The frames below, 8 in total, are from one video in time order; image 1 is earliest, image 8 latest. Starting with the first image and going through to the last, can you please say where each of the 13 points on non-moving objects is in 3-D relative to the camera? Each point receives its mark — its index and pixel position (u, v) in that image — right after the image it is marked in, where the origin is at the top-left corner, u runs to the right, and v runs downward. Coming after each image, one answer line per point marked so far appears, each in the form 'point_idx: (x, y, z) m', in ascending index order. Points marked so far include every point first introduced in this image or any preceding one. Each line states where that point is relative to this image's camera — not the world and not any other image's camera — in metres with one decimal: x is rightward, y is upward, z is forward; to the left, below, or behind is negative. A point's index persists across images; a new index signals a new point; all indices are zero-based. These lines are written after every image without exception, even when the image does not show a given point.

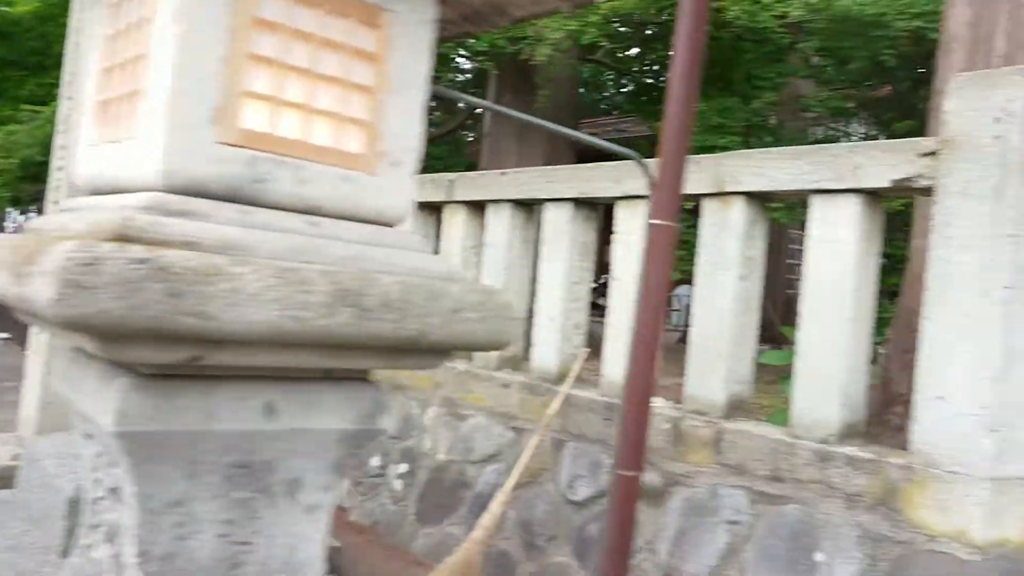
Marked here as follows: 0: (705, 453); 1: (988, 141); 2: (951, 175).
0: (+0.6, -0.5, +2.5) m
1: (+1.1, +0.3, +2.0) m
2: (+1.0, +0.3, +2.0) m
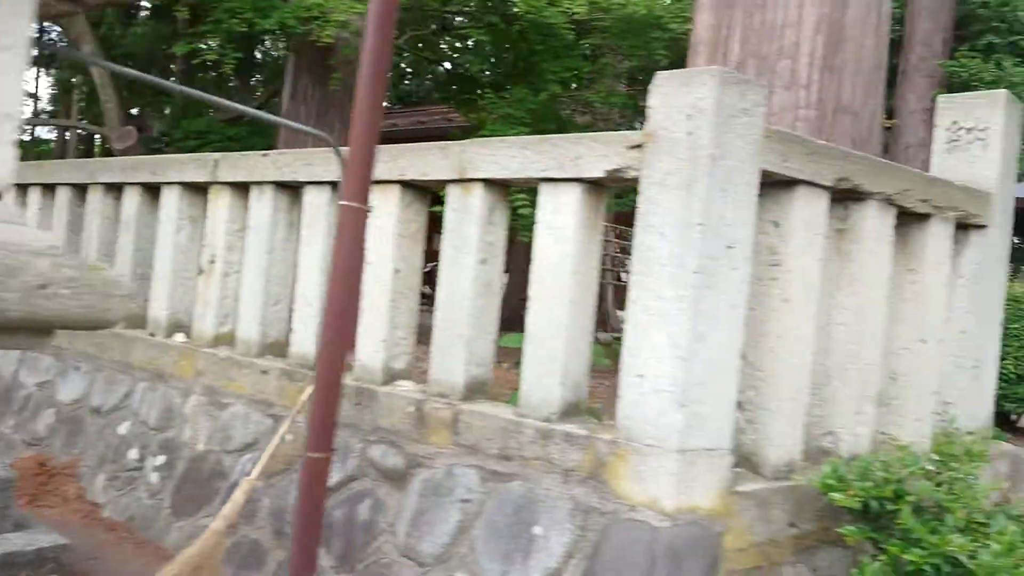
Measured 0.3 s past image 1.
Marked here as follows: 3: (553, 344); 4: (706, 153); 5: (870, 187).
0: (-0.2, -0.4, +2.6) m
1: (+0.4, +0.4, +2.1) m
2: (+0.4, +0.3, +2.2) m
3: (+0.1, -0.2, +2.4) m
4: (+0.5, +0.3, +2.1) m
5: (+1.0, +0.3, +2.5) m
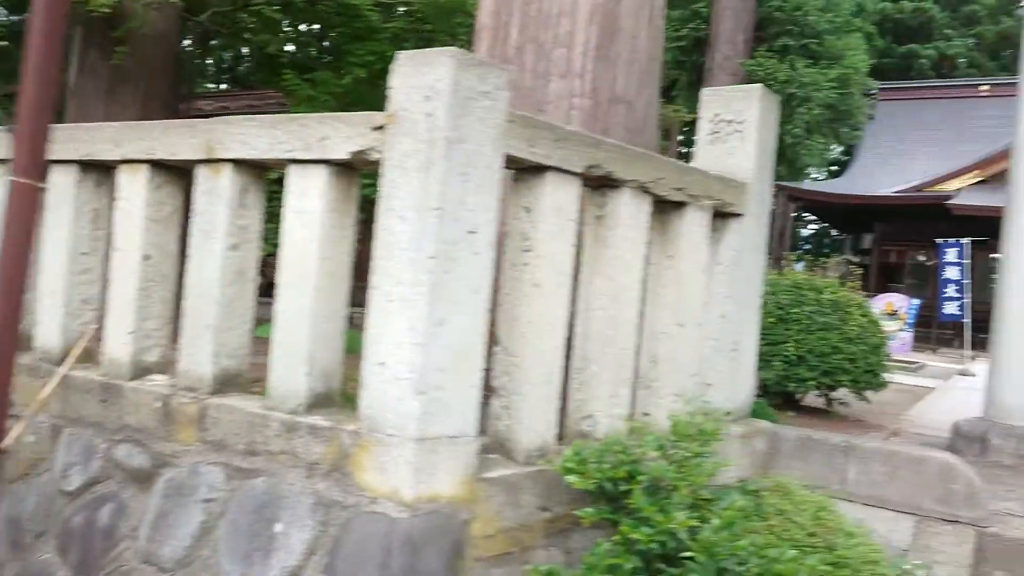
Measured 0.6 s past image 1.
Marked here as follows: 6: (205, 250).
0: (-0.9, -0.4, +2.4) m
1: (-0.2, +0.4, +2.1) m
2: (-0.3, +0.3, +2.1) m
3: (-0.6, -0.1, +2.3) m
4: (-0.2, +0.4, +2.0) m
5: (+0.3, +0.3, +2.6) m
6: (-0.9, +0.1, +2.4) m
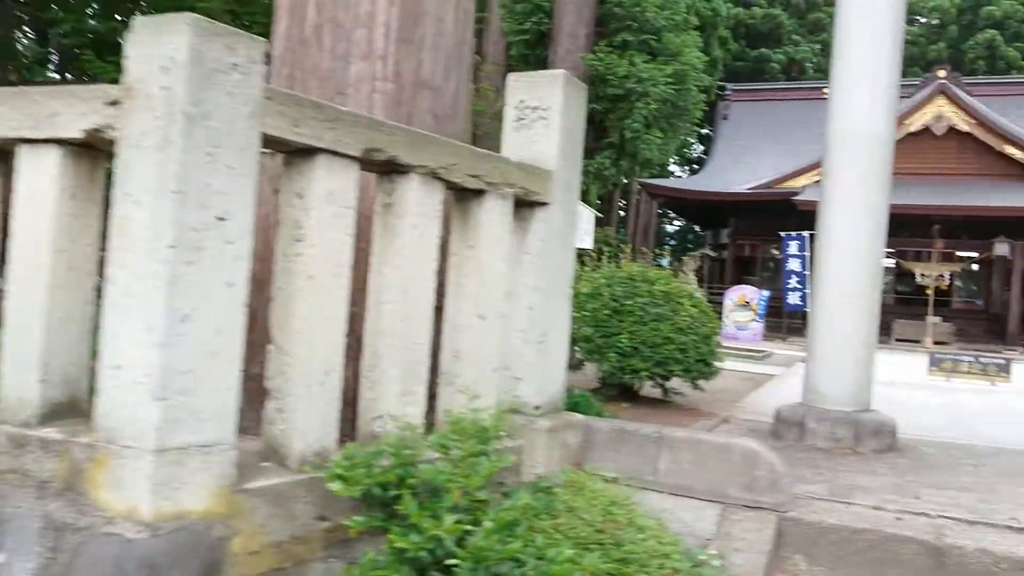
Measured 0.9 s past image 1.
0: (-1.5, -0.4, +2.1) m
1: (-0.8, +0.4, +1.8) m
2: (-0.8, +0.4, +1.9) m
3: (-1.1, -0.1, +2.0) m
4: (-0.7, +0.4, +1.8) m
5: (-0.3, +0.4, +2.4) m
6: (-1.5, +0.1, +2.1) m
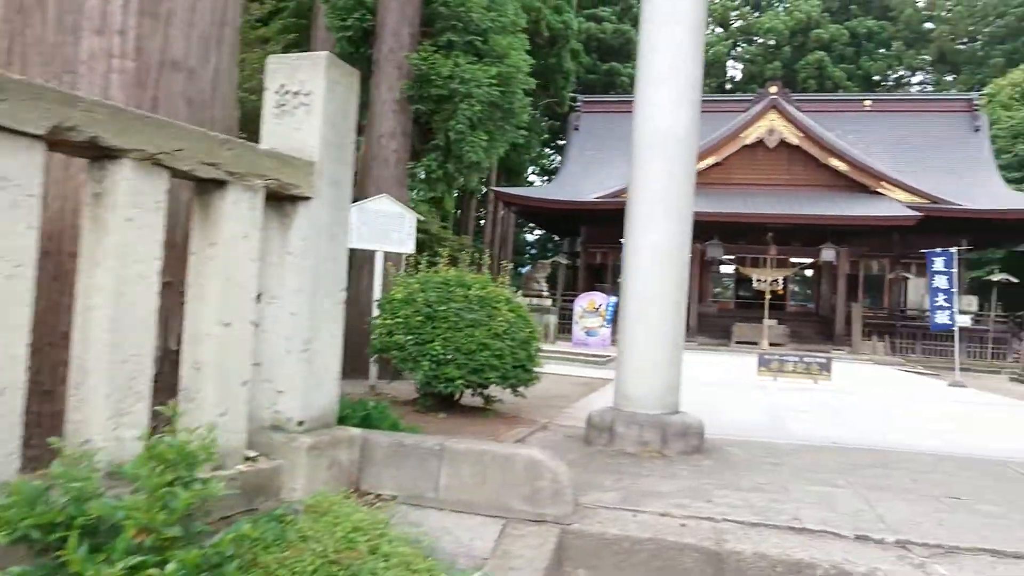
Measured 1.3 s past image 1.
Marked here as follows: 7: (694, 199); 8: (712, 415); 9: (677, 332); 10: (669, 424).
0: (-2.1, -0.4, +1.6) m
1: (-1.3, +0.4, +1.4) m
2: (-1.4, +0.3, +1.5) m
3: (-1.7, -0.1, +1.5) m
4: (-1.3, +0.4, +1.4) m
5: (-1.0, +0.4, +2.1) m
6: (-2.1, +0.1, +1.6) m
7: (+1.0, +0.5, +4.6) m
8: (+1.5, -1.0, +6.7) m
9: (+0.9, -0.2, +4.5) m
10: (+0.8, -0.7, +4.3) m
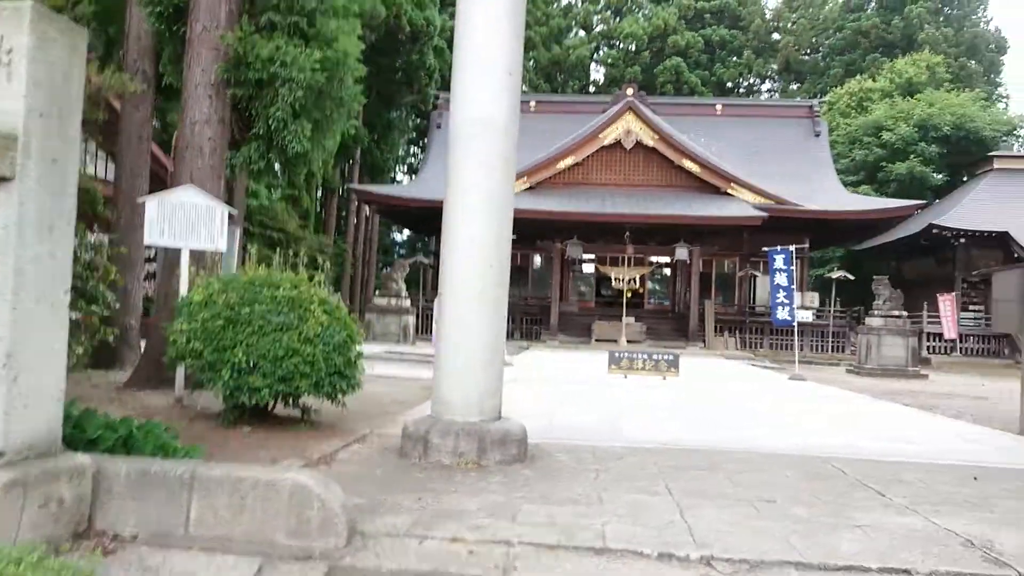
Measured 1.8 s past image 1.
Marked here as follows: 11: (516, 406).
0: (-2.5, -0.4, +0.9) m
1: (-1.8, +0.4, +0.9) m
2: (-1.9, +0.3, +0.9) m
3: (-2.2, -0.1, +0.9) m
4: (-1.7, +0.4, +0.9) m
5: (-1.5, +0.3, +1.6) m
6: (-2.5, +0.1, +0.9) m
7: (0.0, +0.5, +4.3) m
8: (+0.3, -1.0, +6.5) m
9: (-0.1, -0.2, +4.2) m
10: (-0.1, -0.7, +4.0) m
11: (0.0, -1.0, +7.3) m
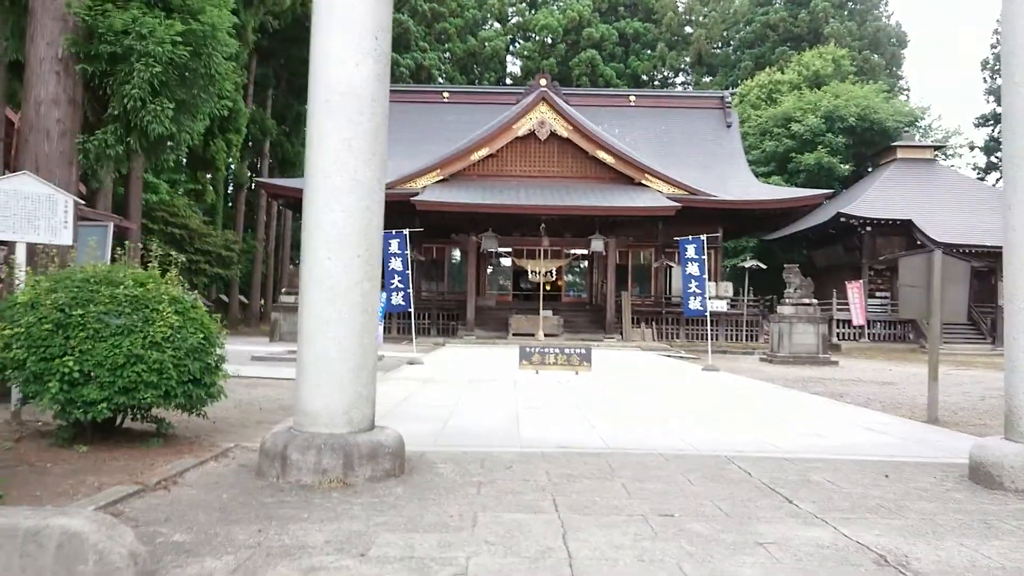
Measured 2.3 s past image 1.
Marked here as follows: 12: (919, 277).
0: (-2.8, -0.5, +0.2) m
1: (-2.1, +0.4, +0.2) m
2: (-2.1, +0.3, +0.2) m
3: (-2.4, -0.2, +0.3) m
4: (-2.0, +0.3, +0.2) m
5: (-1.8, +0.3, +1.0) m
6: (-2.8, +0.1, +0.2) m
7: (-0.6, +0.5, +3.8) m
8: (-0.5, -0.9, +6.0) m
9: (-0.6, -0.2, +3.7) m
10: (-0.6, -0.6, +3.5) m
11: (-0.8, -0.9, +6.8) m
12: (+3.8, +0.1, +8.1) m
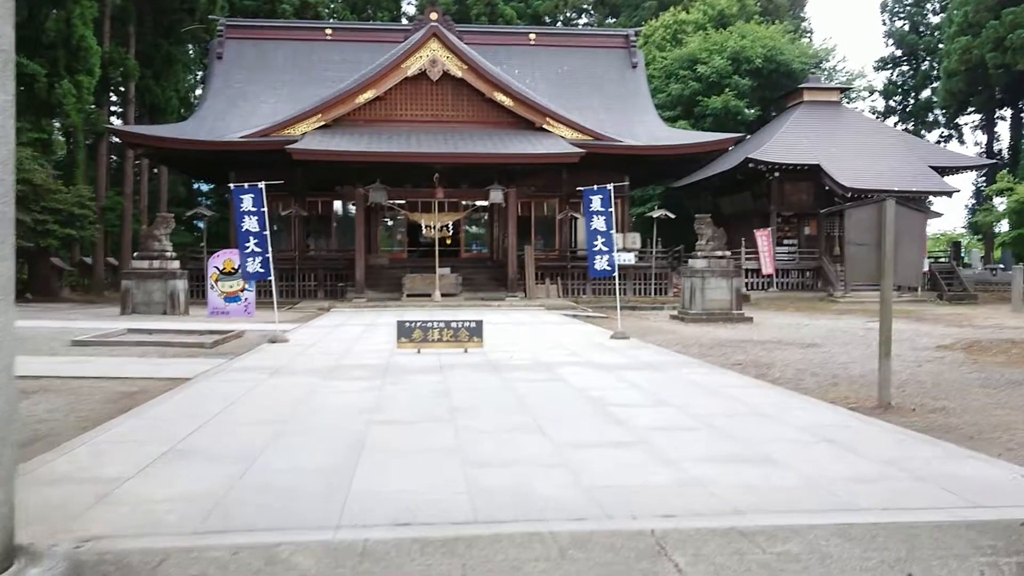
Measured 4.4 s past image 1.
0: (-3.0, -0.8, -1.8) m
1: (-2.3, +0.1, -1.7) m
2: (-2.3, 0.0, -1.7) m
3: (-2.6, -0.4, -1.7) m
4: (-2.2, +0.1, -1.7) m
5: (-2.1, +0.1, -1.0) m
6: (-3.0, -0.2, -1.8) m
7: (-1.2, +0.5, +2.0) m
8: (-1.3, -0.8, +4.3) m
9: (-1.2, -0.2, +1.9) m
10: (-1.2, -0.7, +1.8) m
11: (-1.7, -0.8, +5.0) m
12: (+2.8, +0.4, +6.7) m
